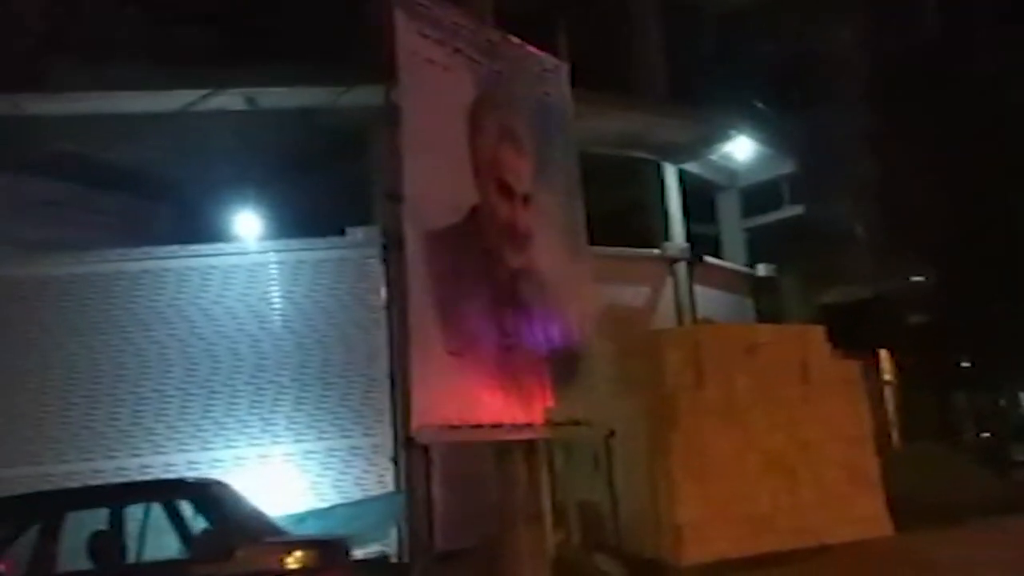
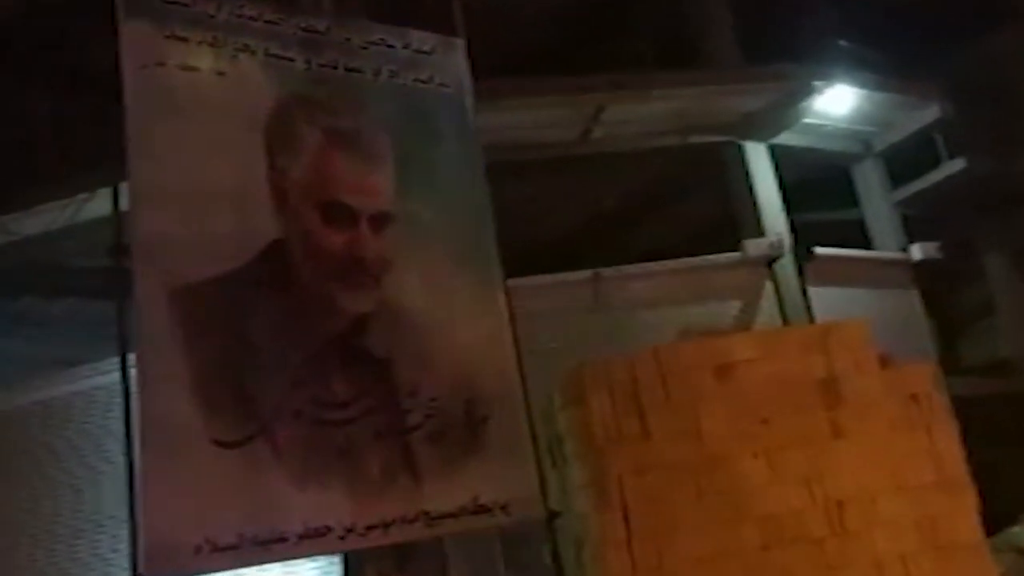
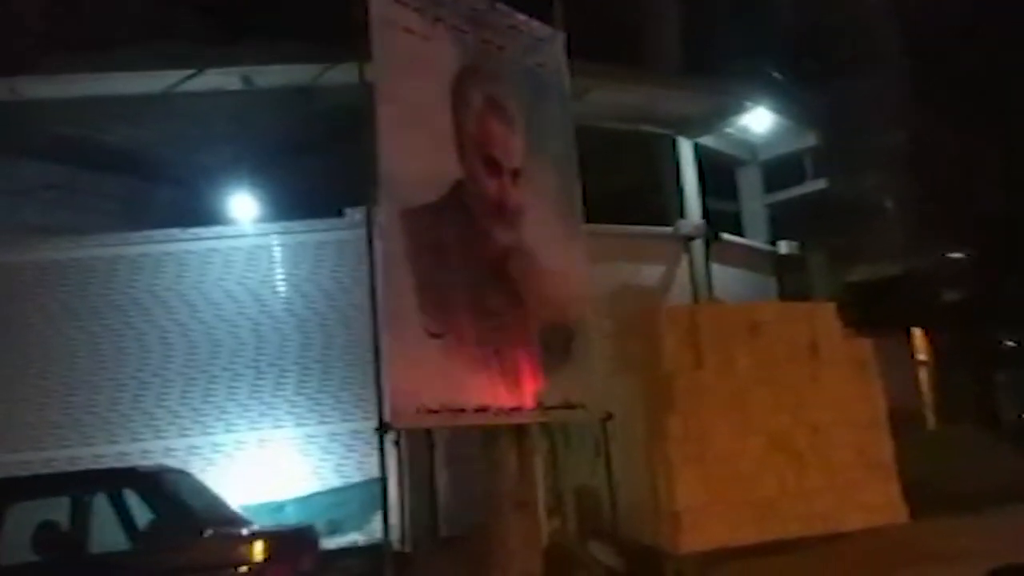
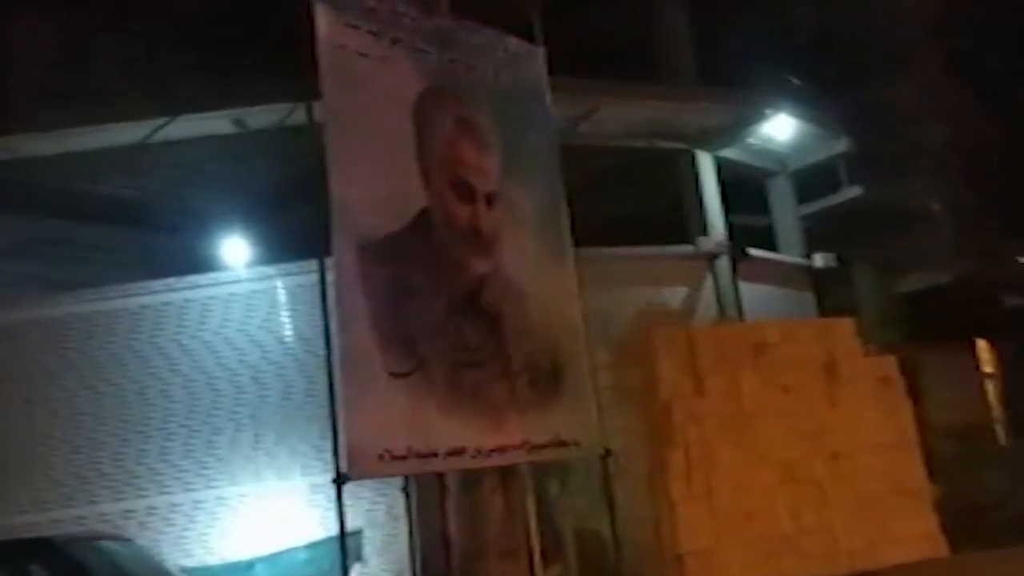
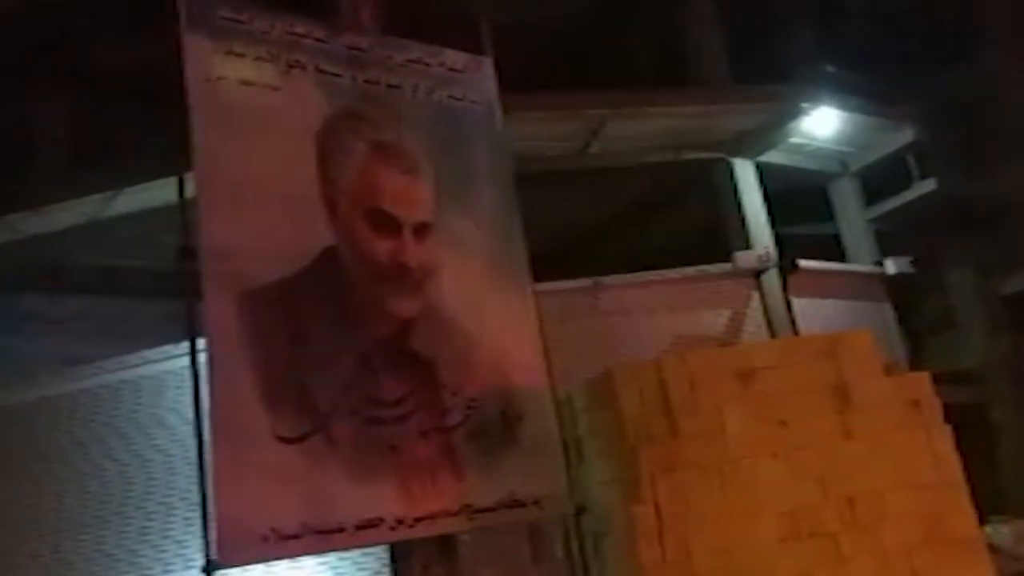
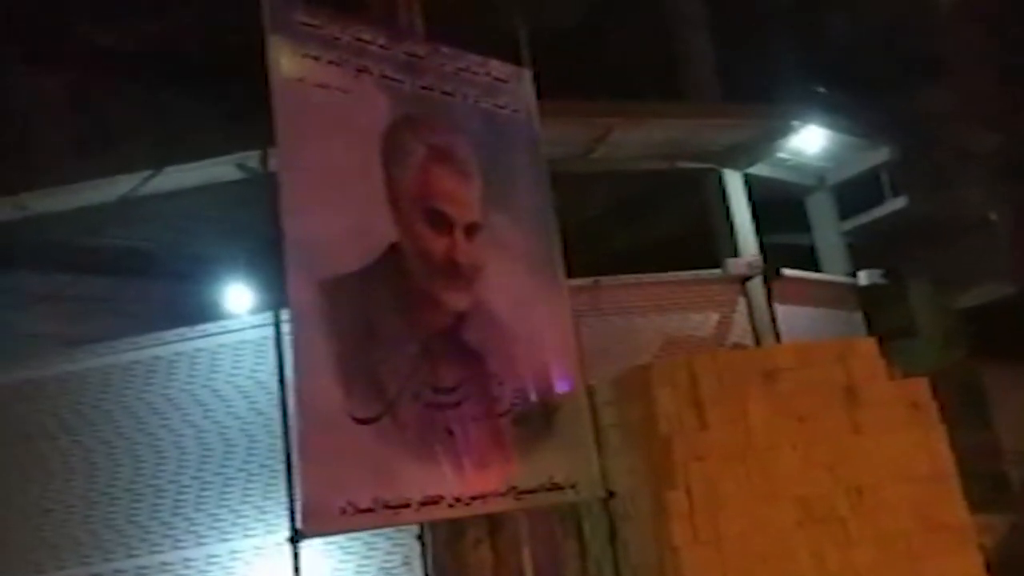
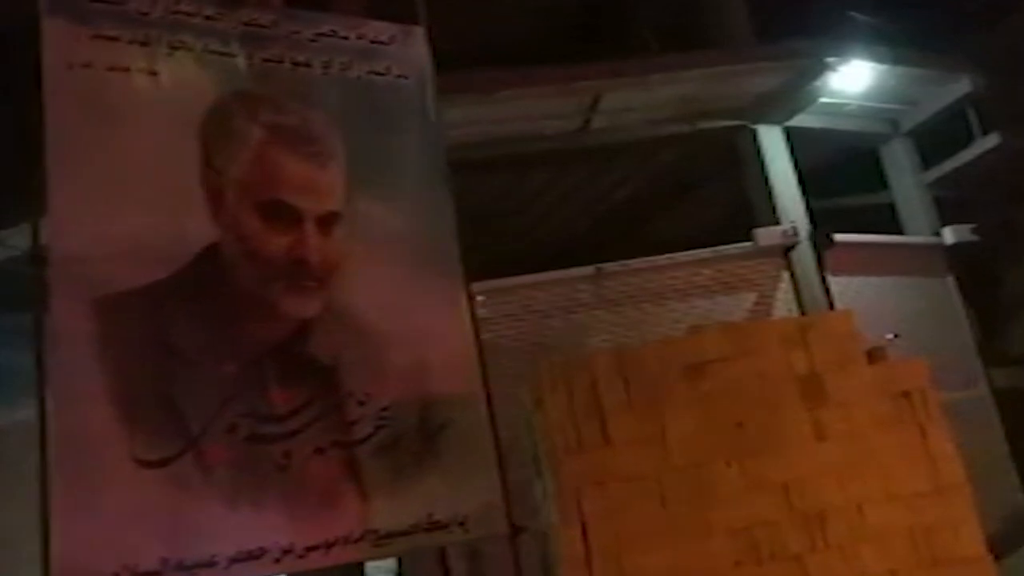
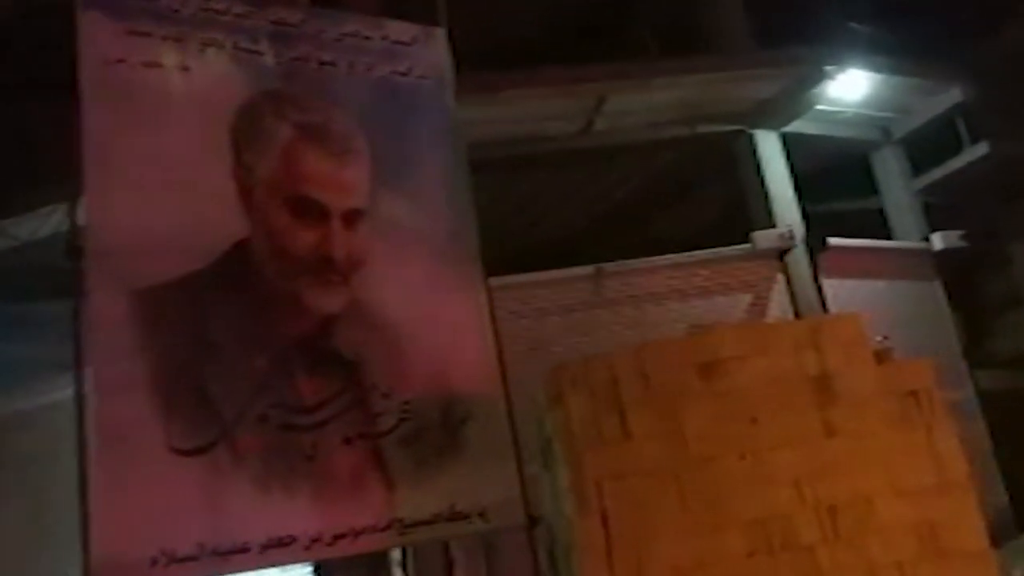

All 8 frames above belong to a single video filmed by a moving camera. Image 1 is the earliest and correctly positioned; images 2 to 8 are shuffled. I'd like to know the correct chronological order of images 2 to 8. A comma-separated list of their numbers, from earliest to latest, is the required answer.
3, 4, 6, 5, 2, 8, 7
